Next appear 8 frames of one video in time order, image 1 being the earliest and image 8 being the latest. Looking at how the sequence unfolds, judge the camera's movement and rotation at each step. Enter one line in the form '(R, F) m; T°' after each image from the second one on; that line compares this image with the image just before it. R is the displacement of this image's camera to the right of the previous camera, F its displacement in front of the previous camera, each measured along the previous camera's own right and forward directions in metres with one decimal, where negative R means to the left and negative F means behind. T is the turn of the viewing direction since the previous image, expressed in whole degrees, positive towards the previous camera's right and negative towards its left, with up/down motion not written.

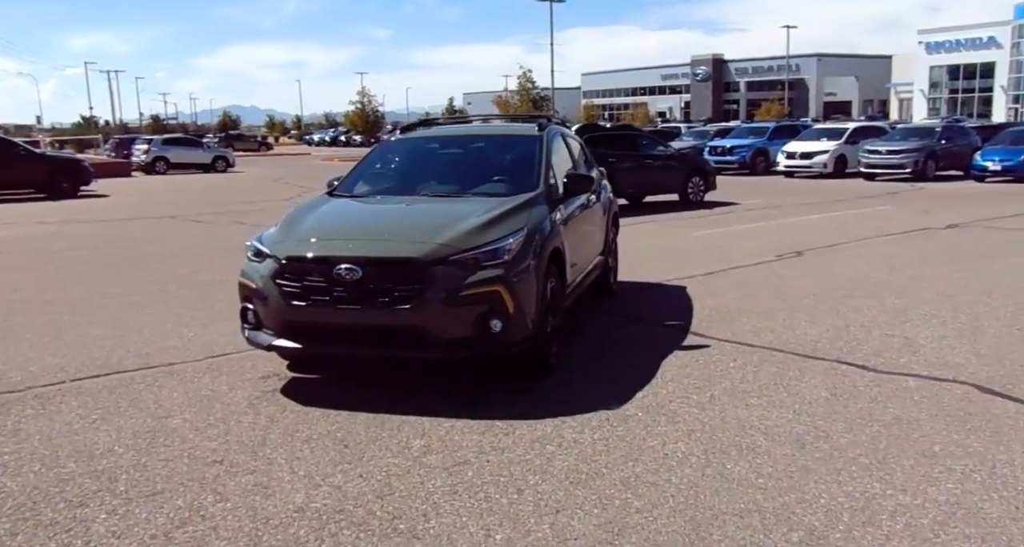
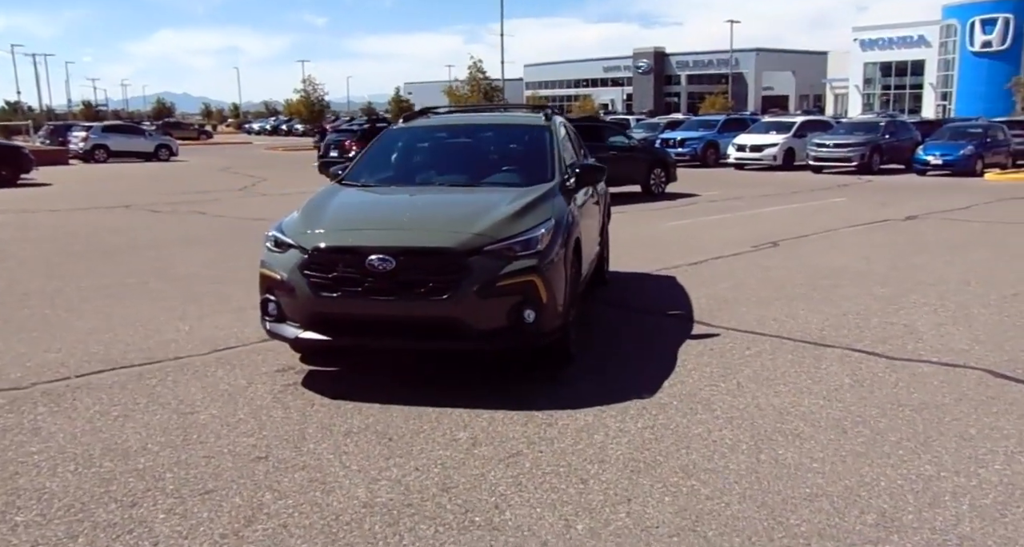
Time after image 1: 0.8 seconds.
(-0.6, 0.0) m; +4°
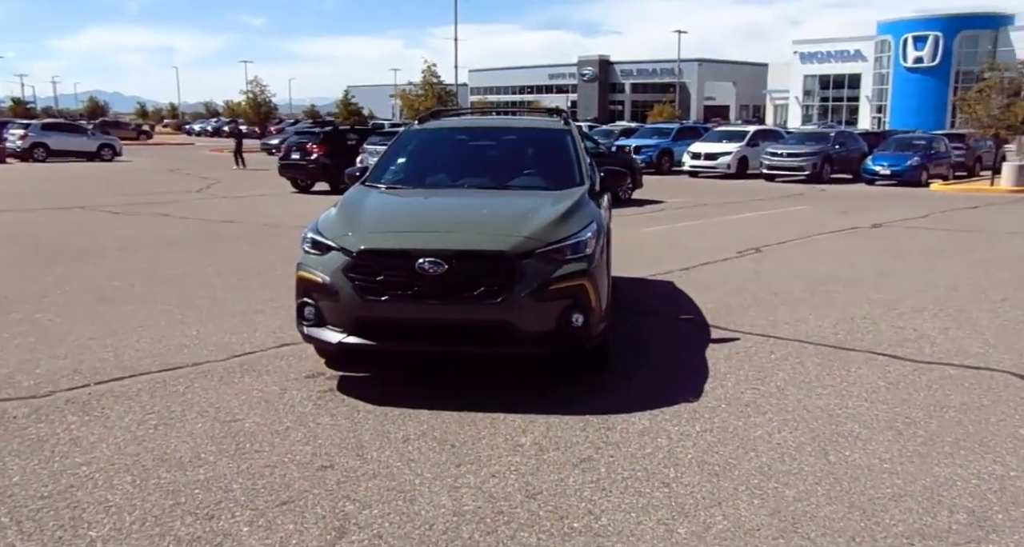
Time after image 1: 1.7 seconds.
(-0.7, +0.1) m; +4°
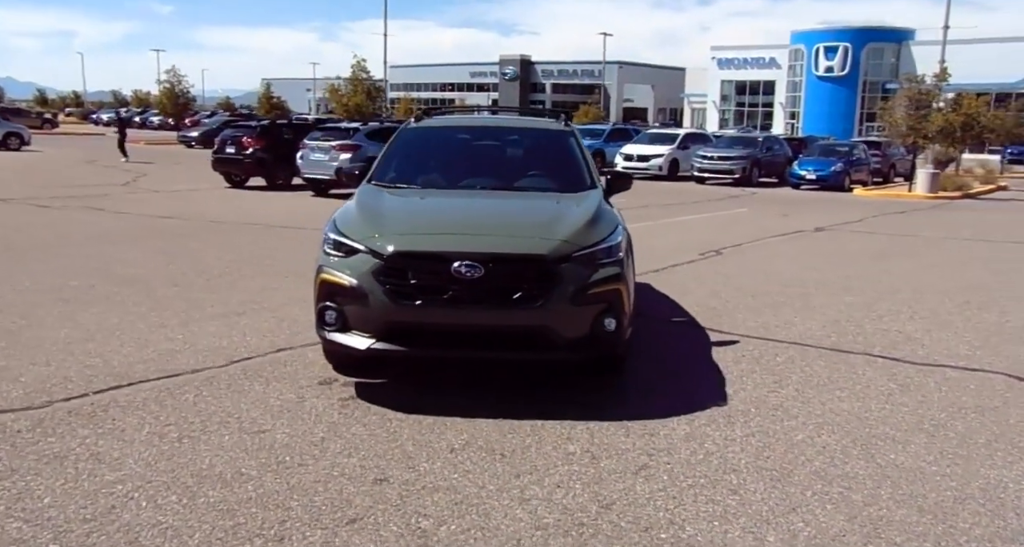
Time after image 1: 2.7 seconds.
(-0.7, +0.1) m; +6°
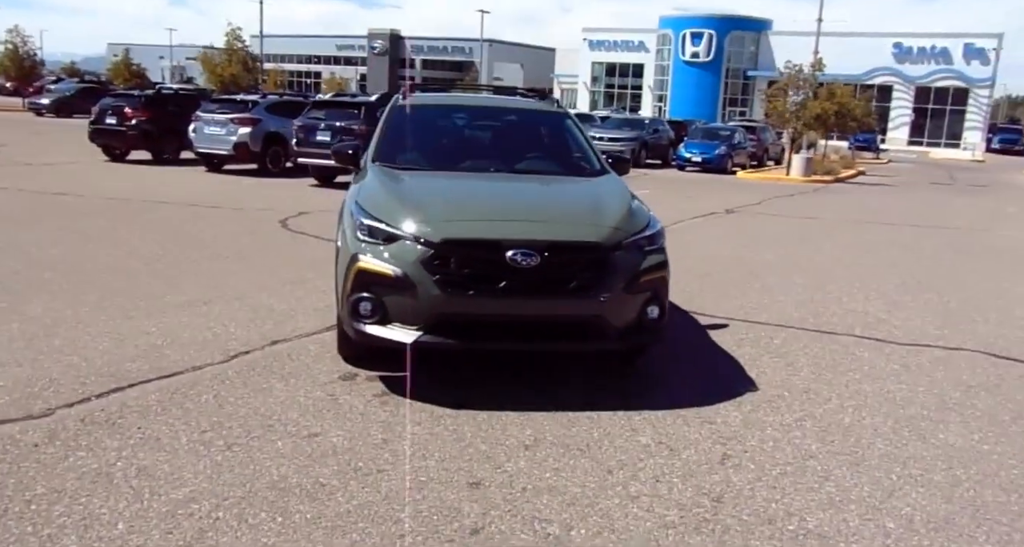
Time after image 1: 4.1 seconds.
(-1.1, +0.3) m; +10°
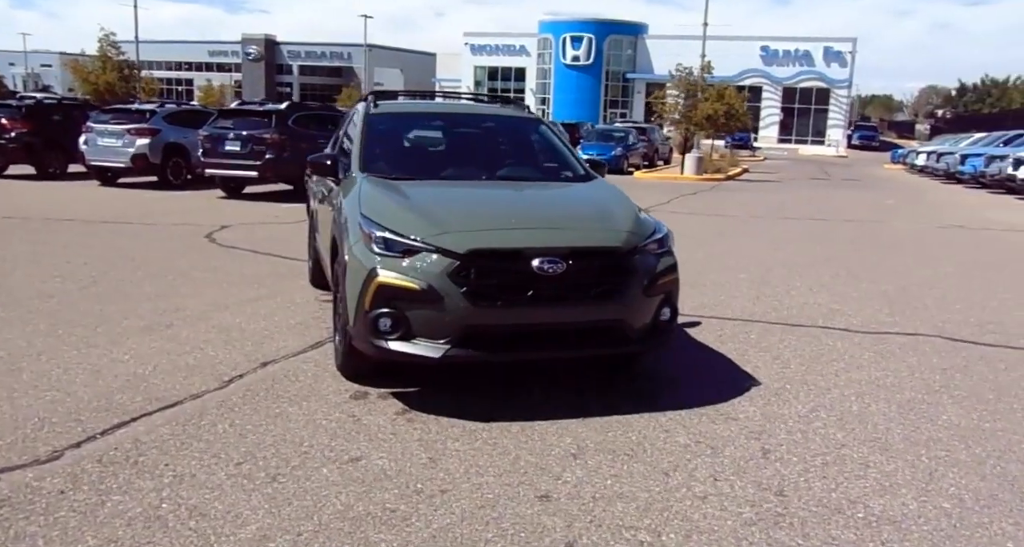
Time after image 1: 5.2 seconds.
(-0.8, +0.1) m; +8°
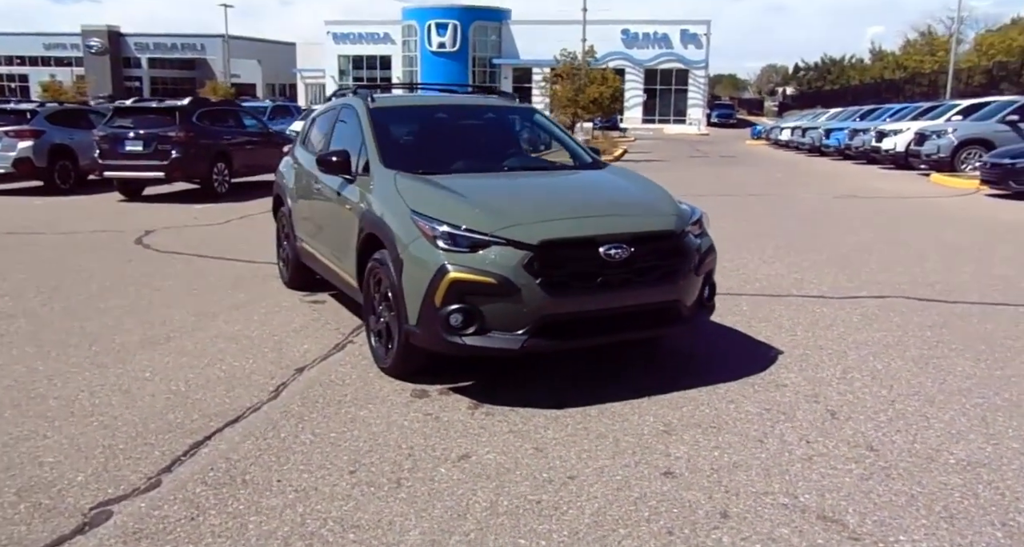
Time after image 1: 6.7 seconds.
(-1.1, 0.0) m; +9°
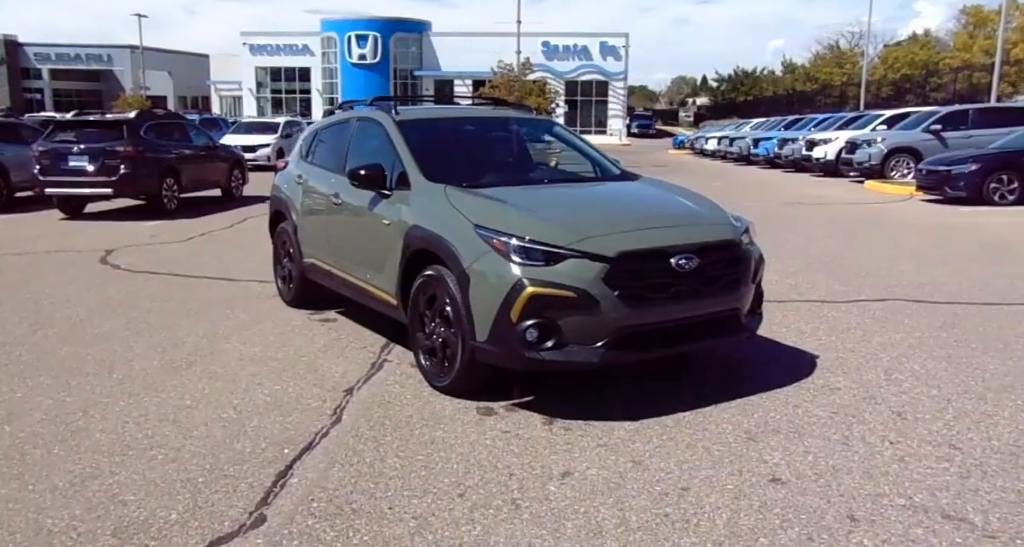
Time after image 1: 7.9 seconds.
(-0.9, +0.1) m; +6°
